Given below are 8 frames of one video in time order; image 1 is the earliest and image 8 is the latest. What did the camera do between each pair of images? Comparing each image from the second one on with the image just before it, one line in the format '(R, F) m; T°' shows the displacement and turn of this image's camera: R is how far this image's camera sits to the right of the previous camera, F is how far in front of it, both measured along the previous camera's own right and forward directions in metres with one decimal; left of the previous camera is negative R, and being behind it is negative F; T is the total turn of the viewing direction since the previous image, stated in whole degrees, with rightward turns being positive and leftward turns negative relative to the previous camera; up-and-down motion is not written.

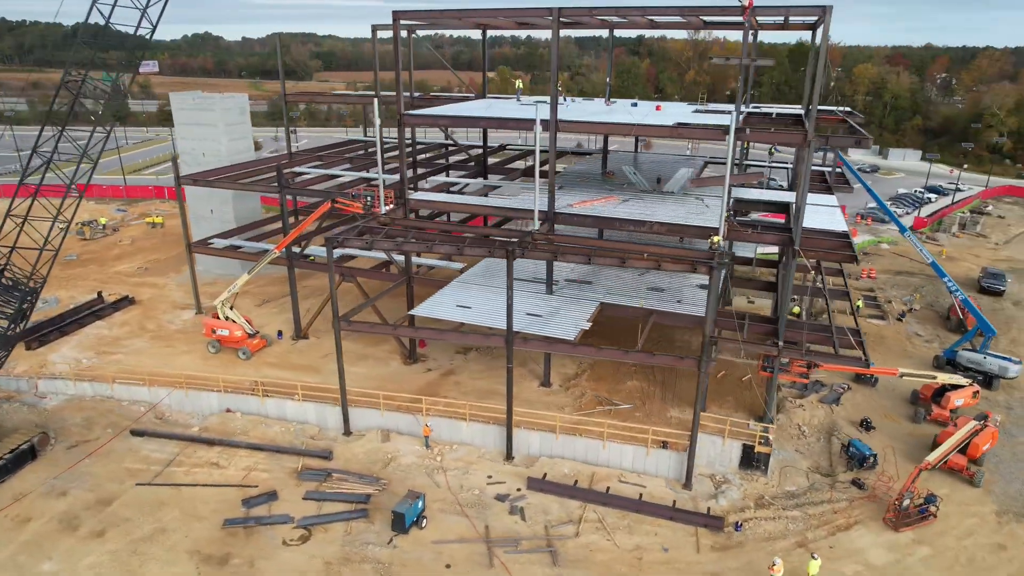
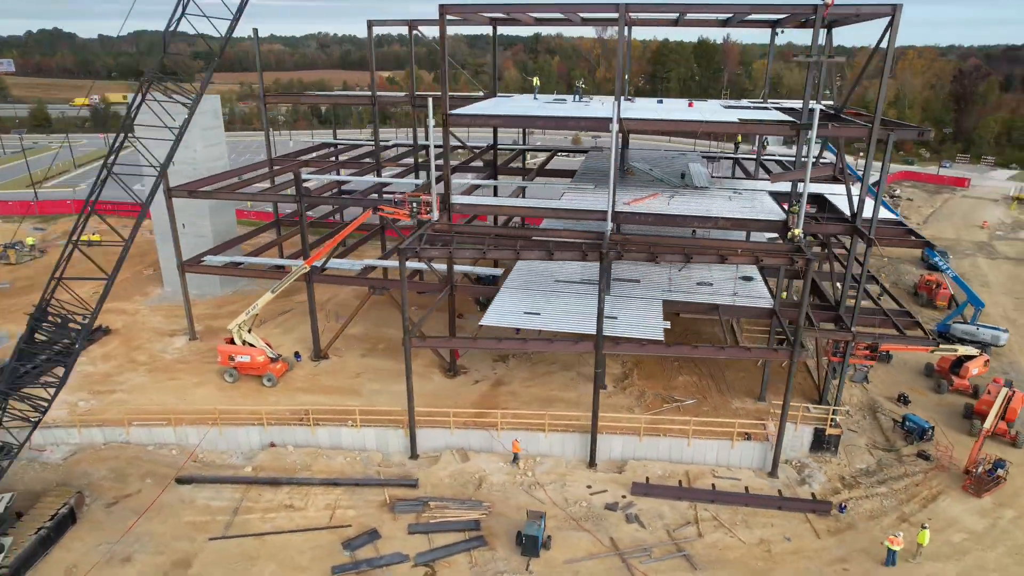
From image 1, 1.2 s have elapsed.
(-6.5, +1.4) m; +10°
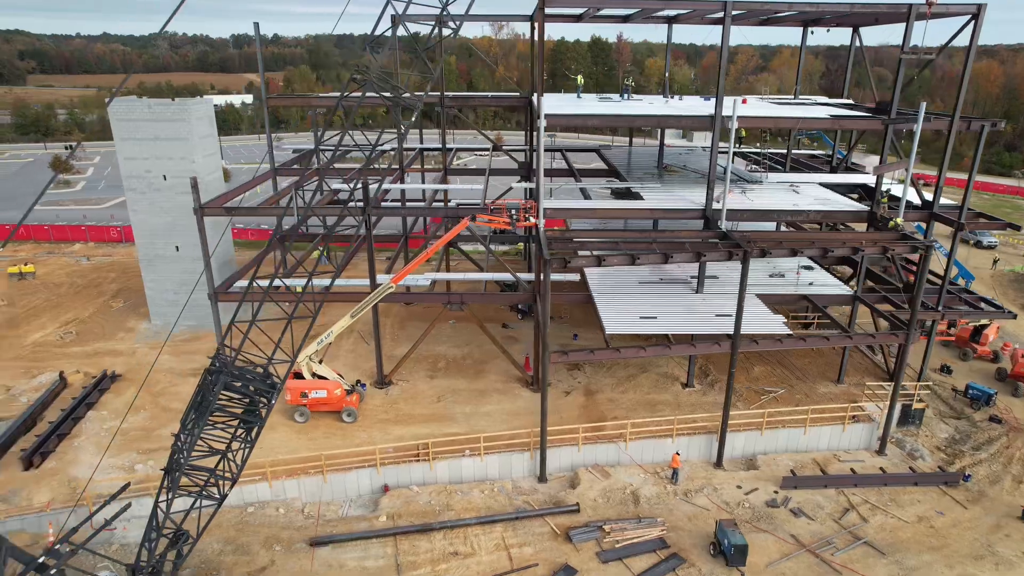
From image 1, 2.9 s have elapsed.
(-8.5, +2.1) m; +12°
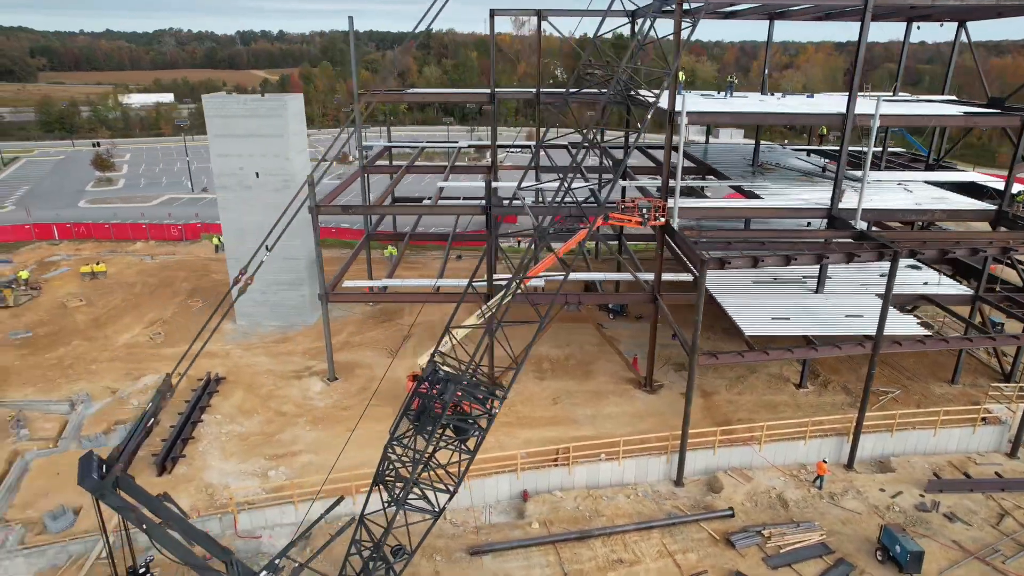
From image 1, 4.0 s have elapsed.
(-4.5, +0.5) m; 0°
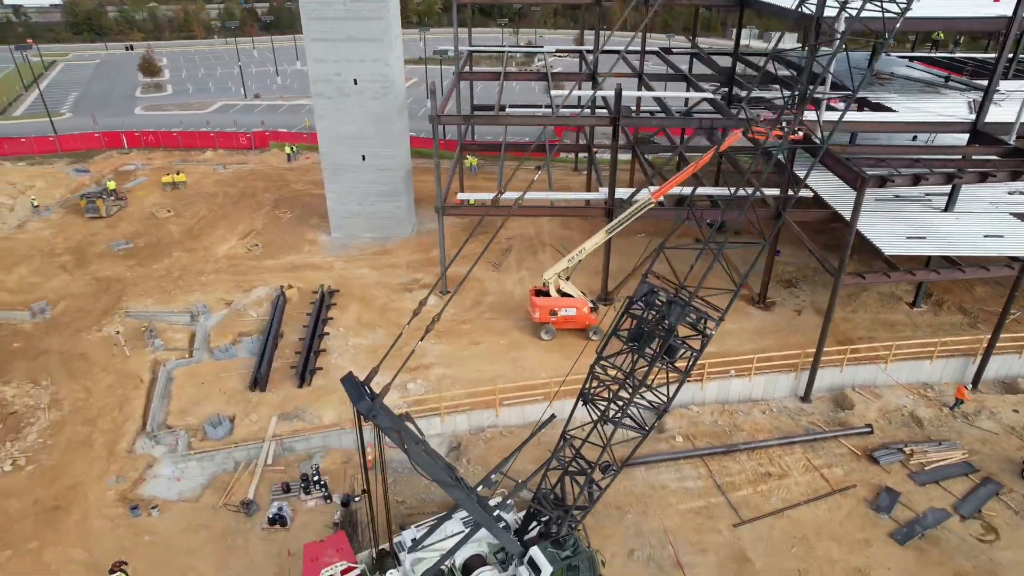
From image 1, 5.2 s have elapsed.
(-3.9, +0.4) m; -1°
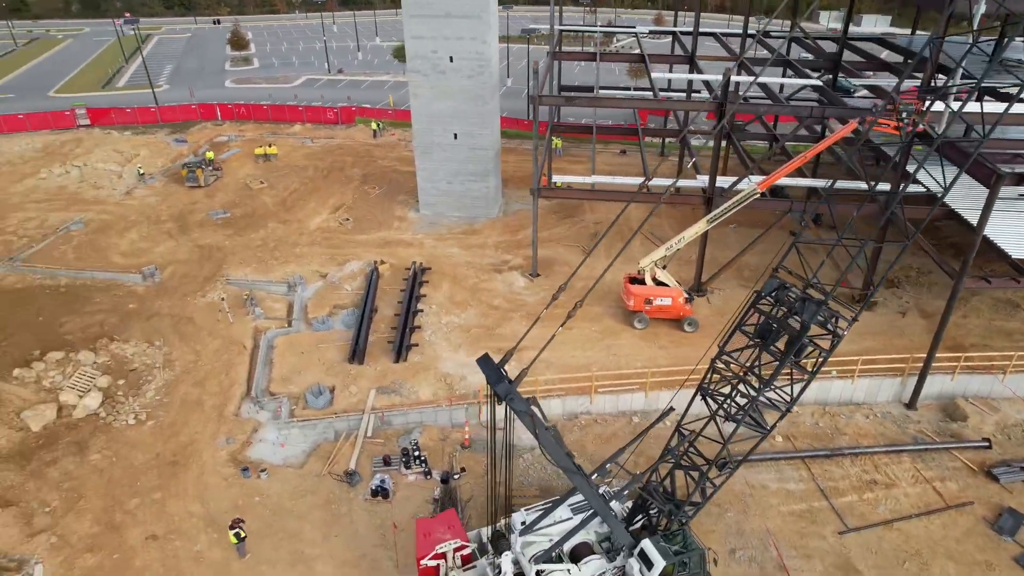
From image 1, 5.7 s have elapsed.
(-1.3, +0.1) m; -5°
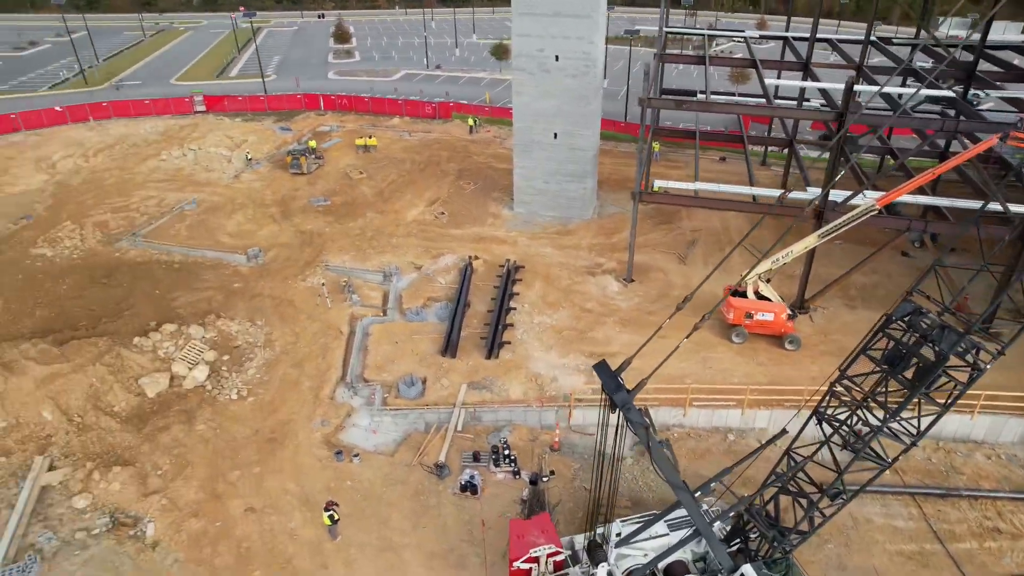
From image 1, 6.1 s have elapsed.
(-0.7, +0.2) m; -6°
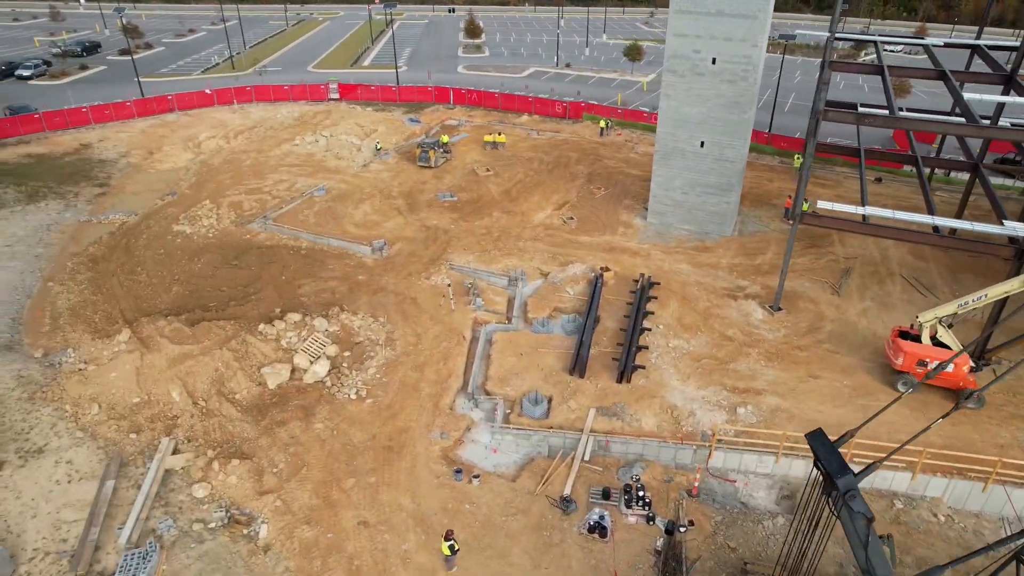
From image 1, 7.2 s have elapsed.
(-1.2, +1.4) m; -8°
